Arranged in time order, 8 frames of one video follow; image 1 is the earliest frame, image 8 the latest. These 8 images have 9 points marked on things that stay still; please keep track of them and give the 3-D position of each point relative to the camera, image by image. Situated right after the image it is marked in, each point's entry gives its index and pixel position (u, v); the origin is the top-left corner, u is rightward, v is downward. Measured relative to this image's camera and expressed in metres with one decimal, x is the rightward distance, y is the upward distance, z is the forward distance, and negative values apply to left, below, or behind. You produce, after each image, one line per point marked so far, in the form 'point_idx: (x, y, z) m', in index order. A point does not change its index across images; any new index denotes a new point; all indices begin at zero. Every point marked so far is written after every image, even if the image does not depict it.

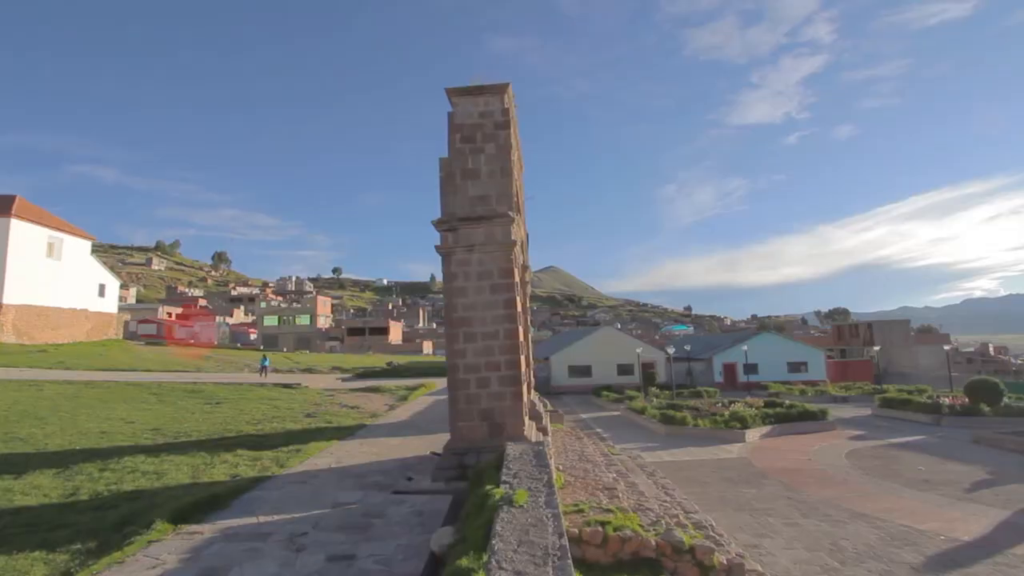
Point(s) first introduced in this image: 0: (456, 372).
0: (-0.8, -1.3, +7.4) m
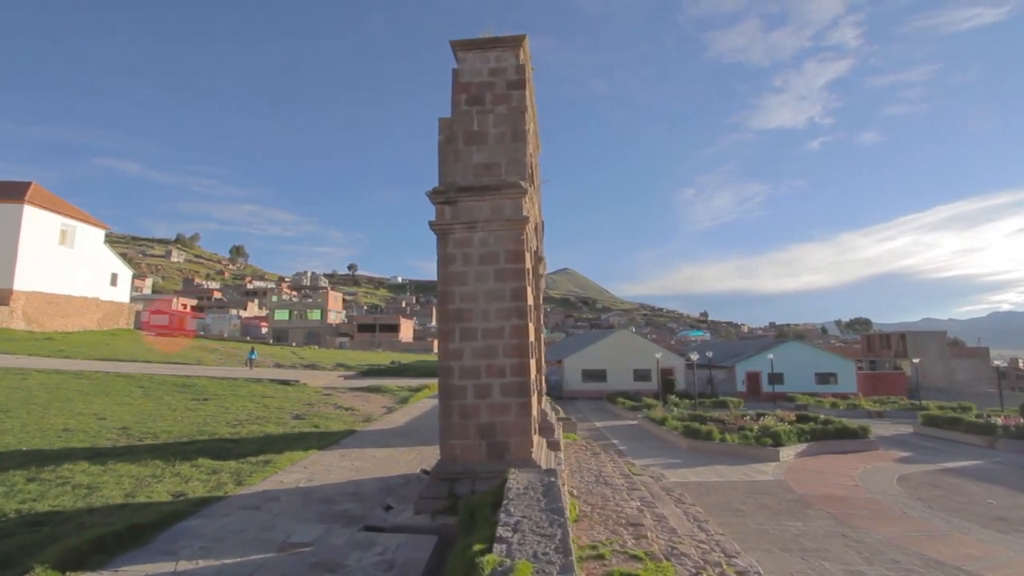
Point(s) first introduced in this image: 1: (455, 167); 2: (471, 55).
0: (-0.7, -1.1, +6.0) m
1: (-0.8, +1.6, +6.8) m
2: (-0.6, +3.3, +7.2) m
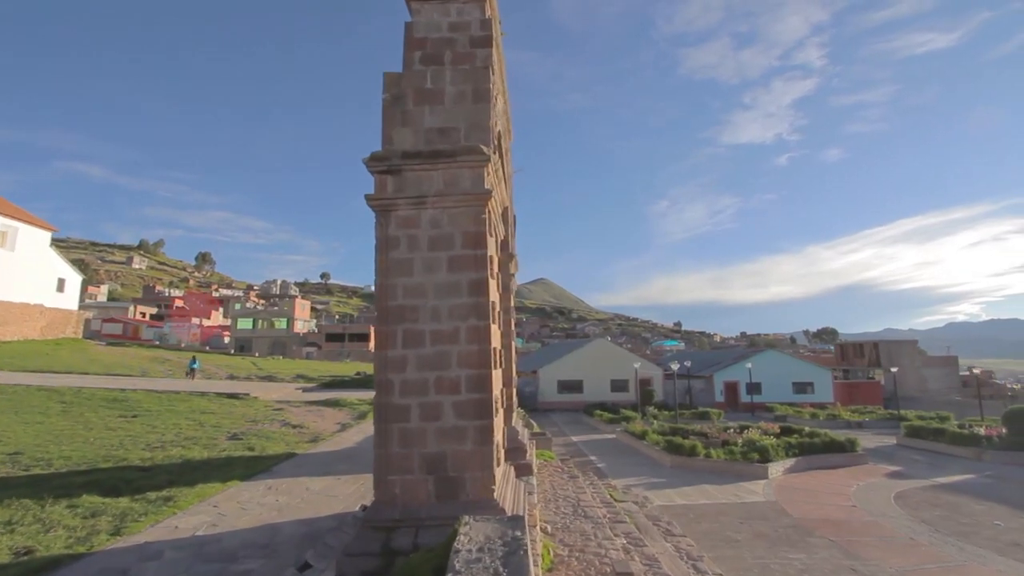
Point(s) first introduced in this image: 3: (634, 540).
0: (-1.1, -1.0, +4.6) m
1: (-1.2, +1.7, +5.5) m
2: (-1.0, +3.4, +5.9) m
3: (+1.7, -3.5, +6.9) m
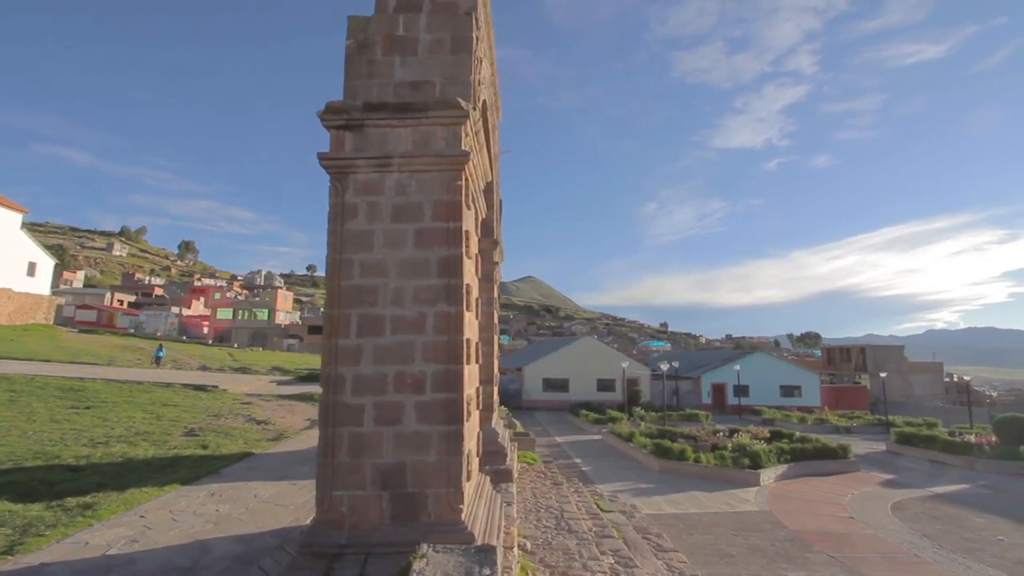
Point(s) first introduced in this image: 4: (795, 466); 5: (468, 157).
0: (-1.3, -0.8, +3.8) m
1: (-1.4, +1.9, +4.7) m
2: (-1.1, +3.6, +5.1) m
3: (+1.4, -3.4, +6.2) m
4: (+8.3, -5.2, +14.7) m
5: (-0.4, +1.1, +4.1) m
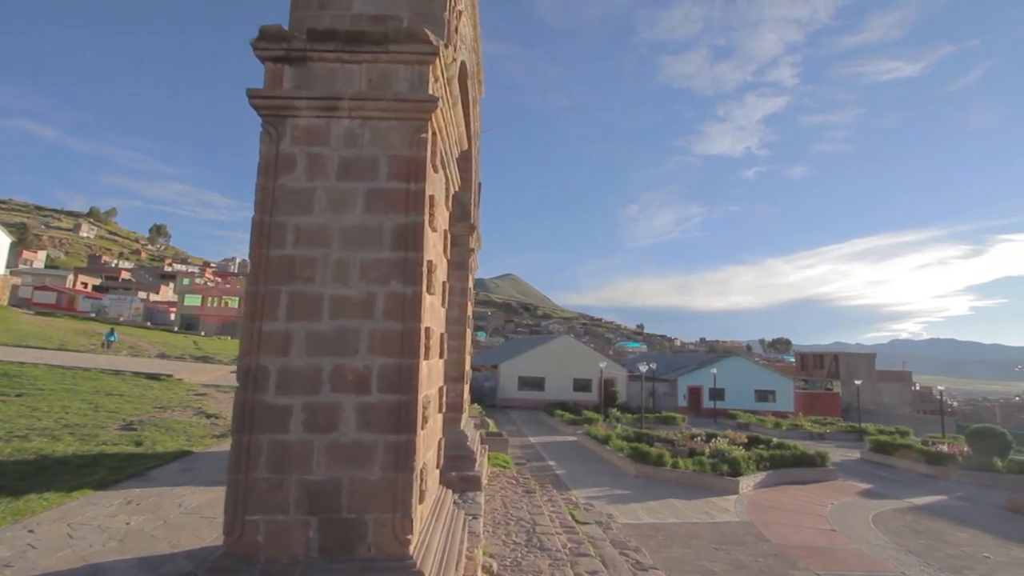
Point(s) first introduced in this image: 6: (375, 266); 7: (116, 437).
0: (-1.5, -0.6, +3.0) m
1: (-1.5, +2.1, +3.9) m
2: (-1.2, +3.8, +4.3) m
3: (+1.0, -3.2, +5.5) m
4: (+7.5, -5.3, +14.3) m
5: (-0.5, +1.2, +3.3) m
6: (-0.9, +0.1, +3.2) m
7: (-6.8, -2.6, +8.6) m
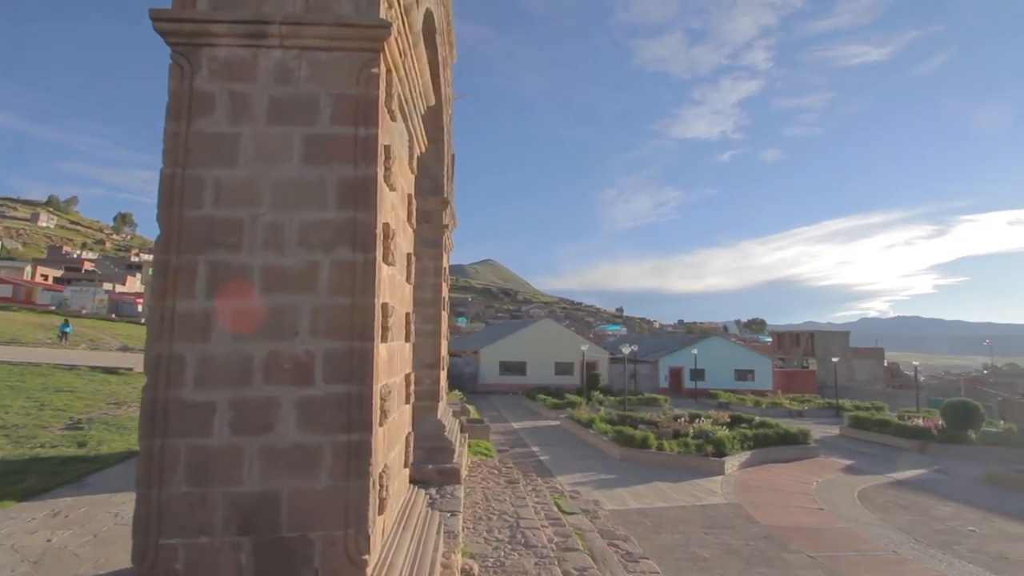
0: (-1.7, -0.5, +2.5) m
1: (-1.7, +2.3, +3.2) m
2: (-1.5, +4.0, +3.6) m
3: (+0.8, -3.0, +5.1) m
4: (+7.0, -4.7, +14.2) m
5: (-0.7, +1.4, +2.7) m
6: (-1.0, +0.3, +2.6) m
7: (-7.1, -2.3, +7.8) m
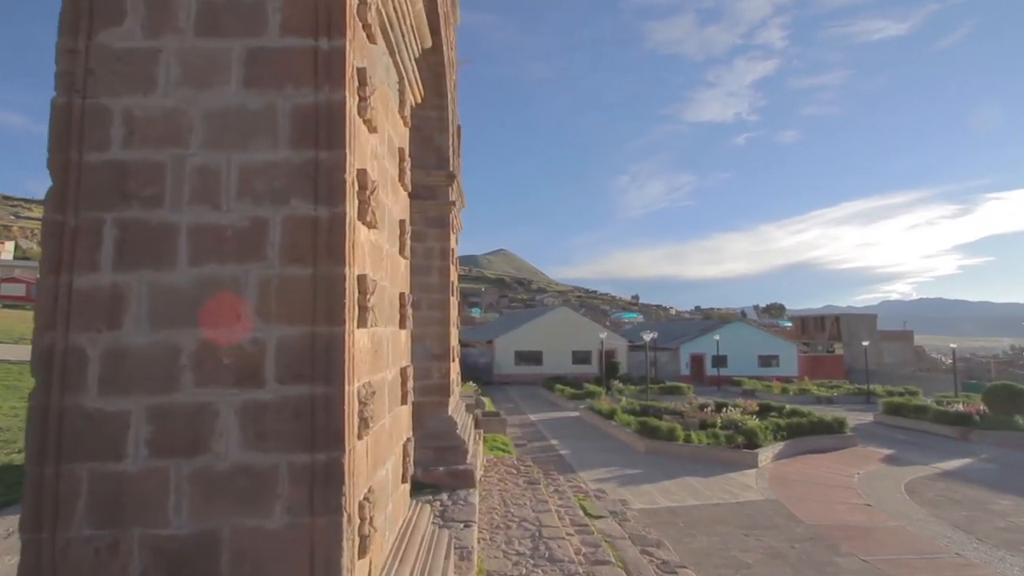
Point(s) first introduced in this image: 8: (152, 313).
0: (-1.6, -0.4, +1.8) m
1: (-1.6, +2.4, +2.5) m
2: (-1.5, +4.1, +2.8) m
3: (+1.0, -2.8, +4.4) m
4: (+7.5, -4.2, +13.3) m
5: (-0.6, +1.5, +2.0) m
6: (-0.9, +0.4, +1.9) m
7: (-6.8, -2.2, +7.3) m
8: (-1.3, -0.1, +1.8) m
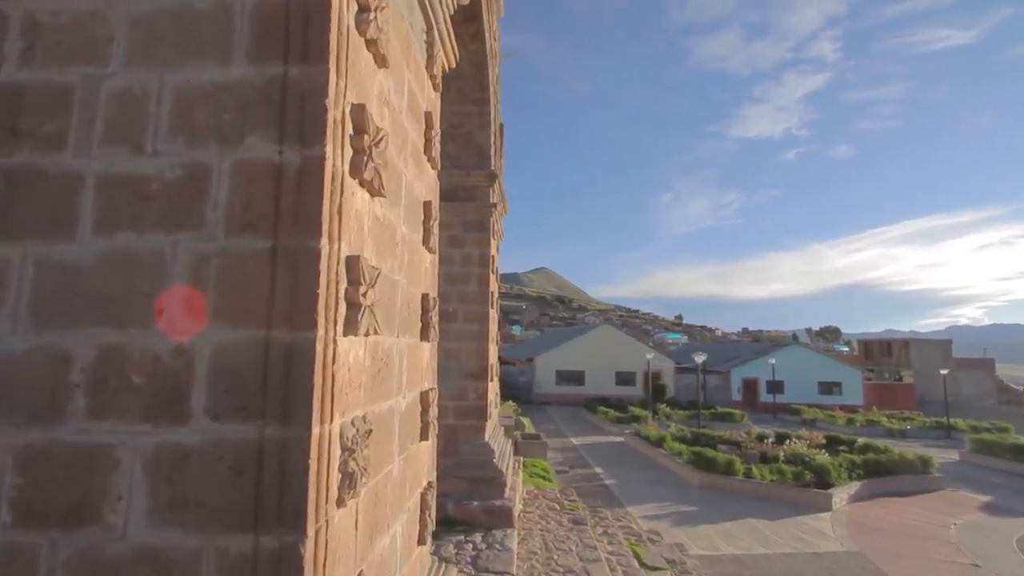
0: (-1.4, -0.3, +1.2) m
1: (-1.4, +2.4, +2.0) m
2: (-1.2, +4.1, +2.4) m
3: (+1.3, -2.8, +3.5) m
4: (+8.5, -4.6, +11.8) m
5: (-0.4, +1.6, +1.4) m
6: (-0.8, +0.5, +1.3) m
7: (-6.2, -2.3, +7.1) m
8: (-1.2, 0.0, +1.2) m
